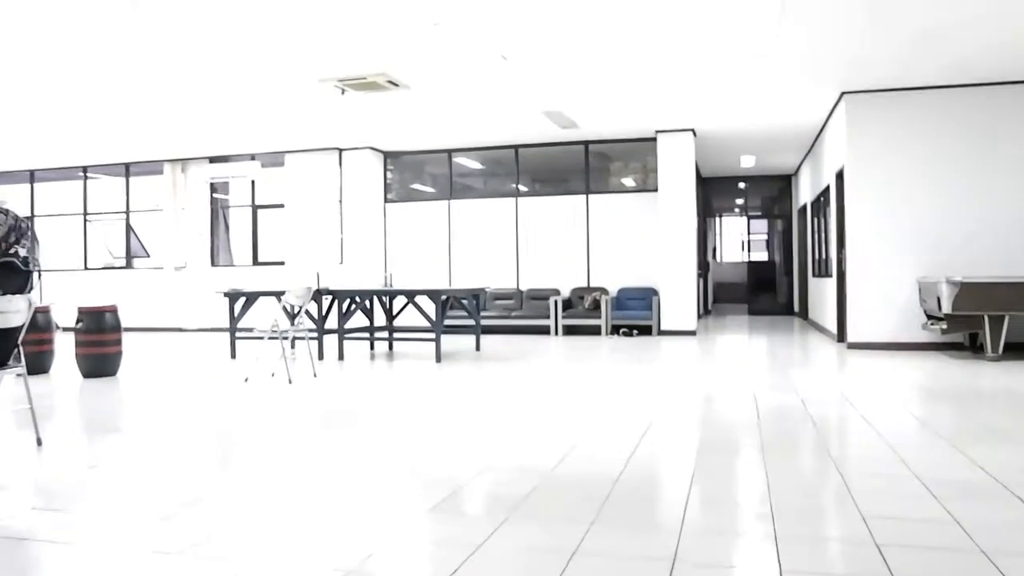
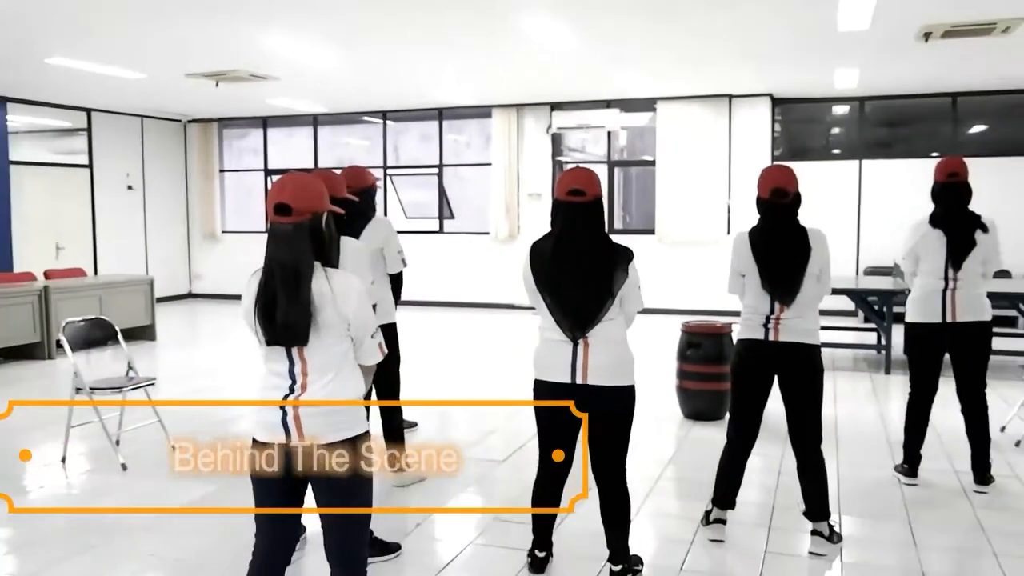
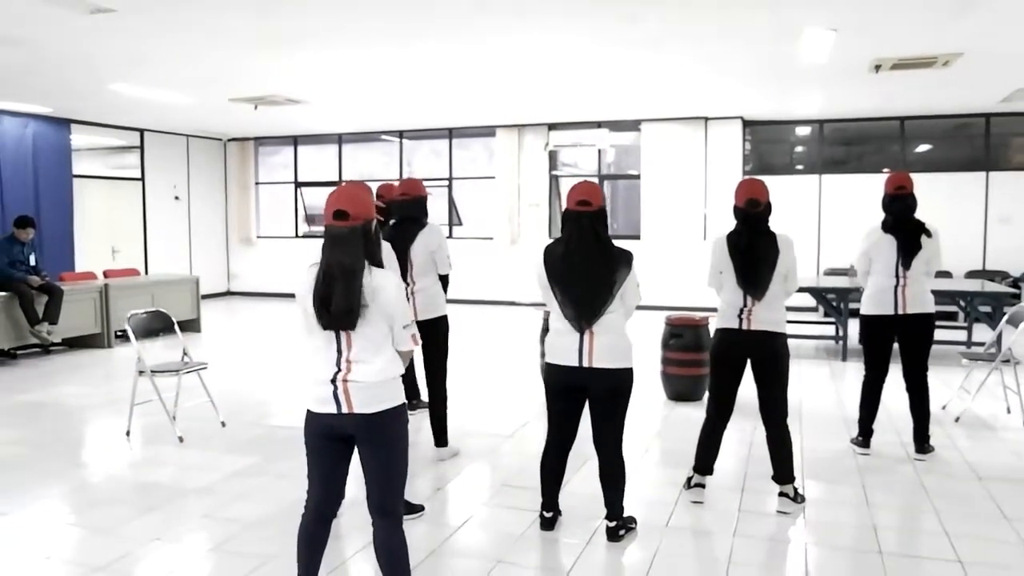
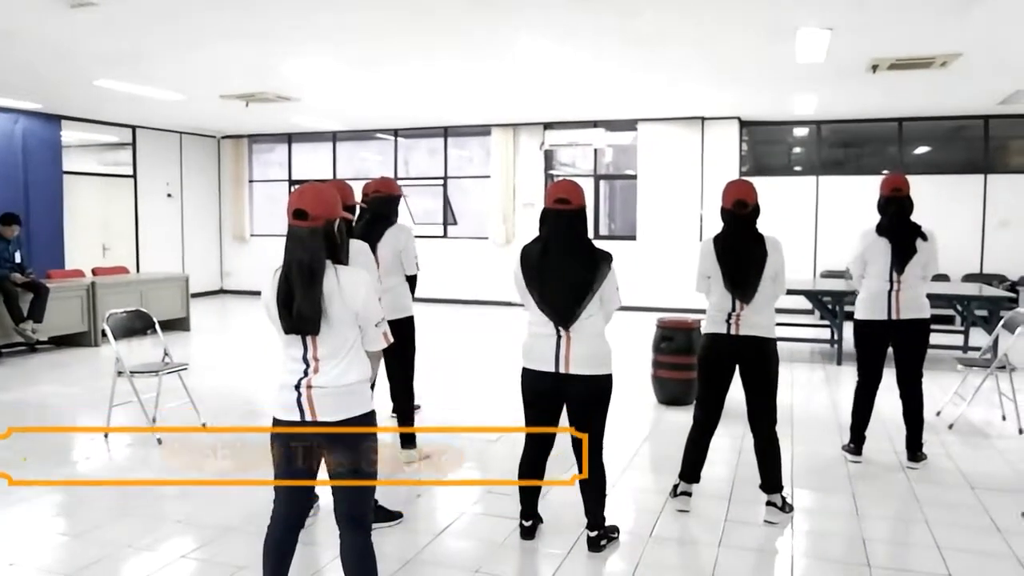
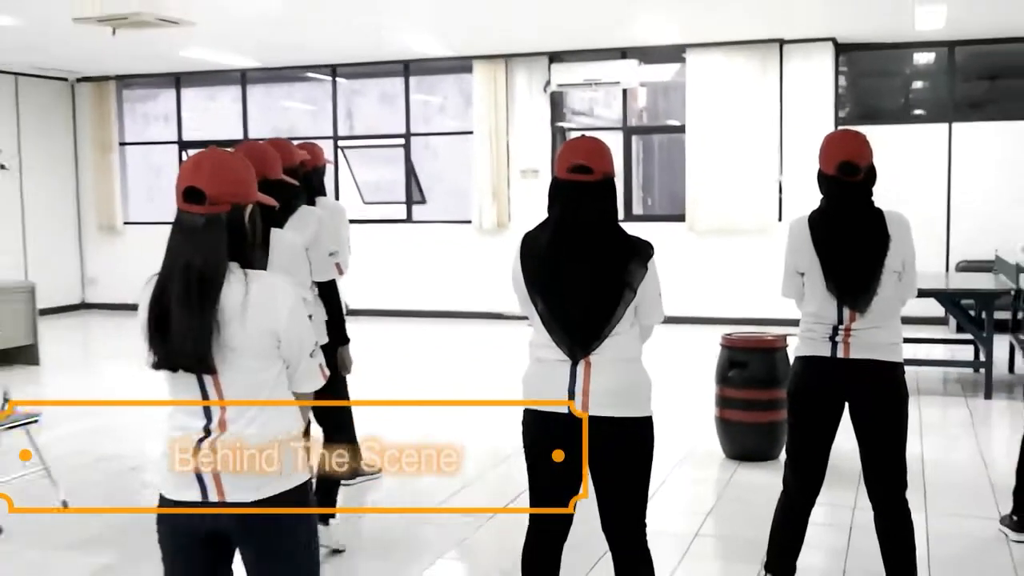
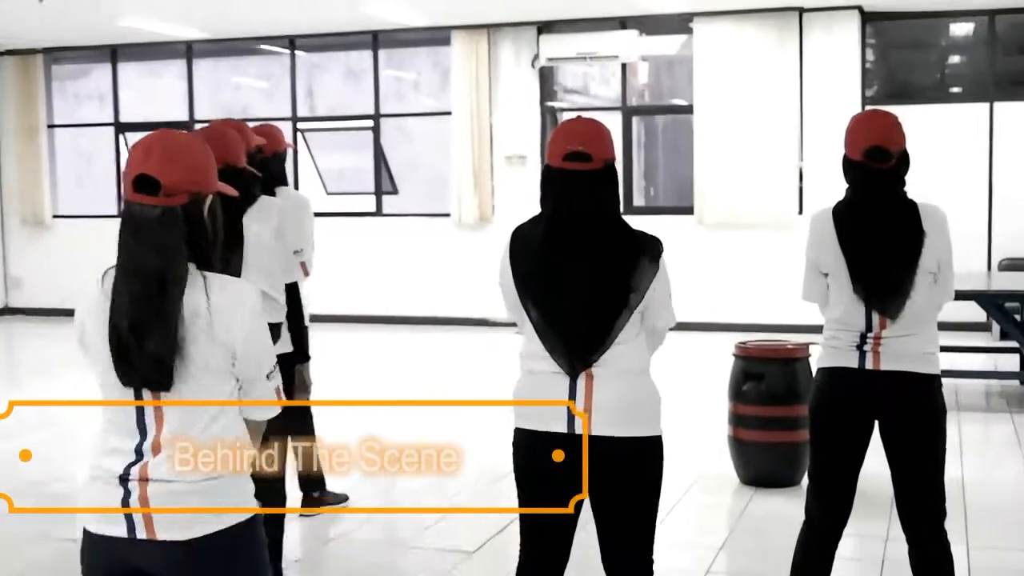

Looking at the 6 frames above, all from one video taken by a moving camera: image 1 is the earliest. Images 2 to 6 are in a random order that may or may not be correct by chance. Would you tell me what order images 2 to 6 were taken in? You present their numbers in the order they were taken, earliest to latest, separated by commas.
6, 5, 2, 4, 3
